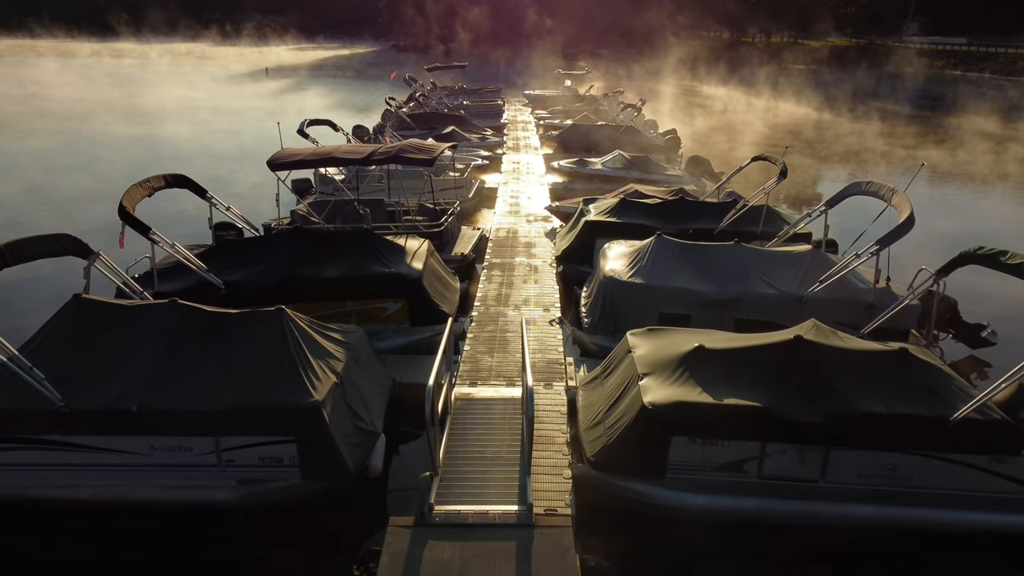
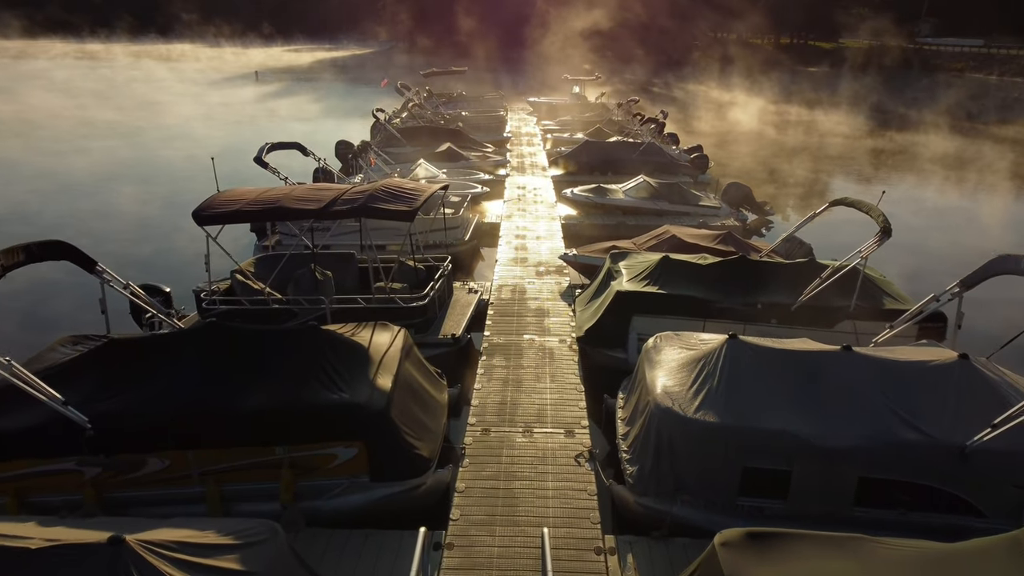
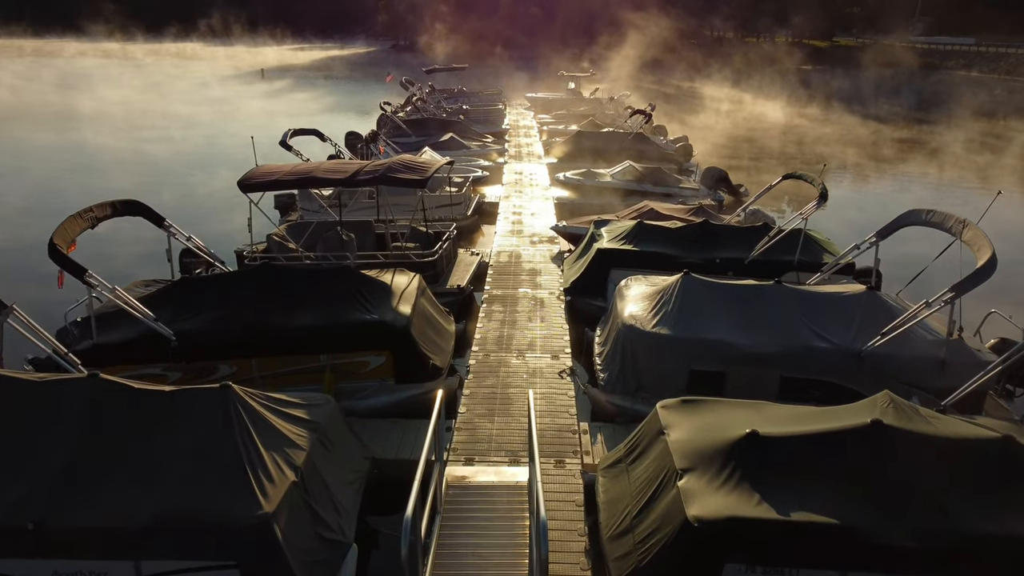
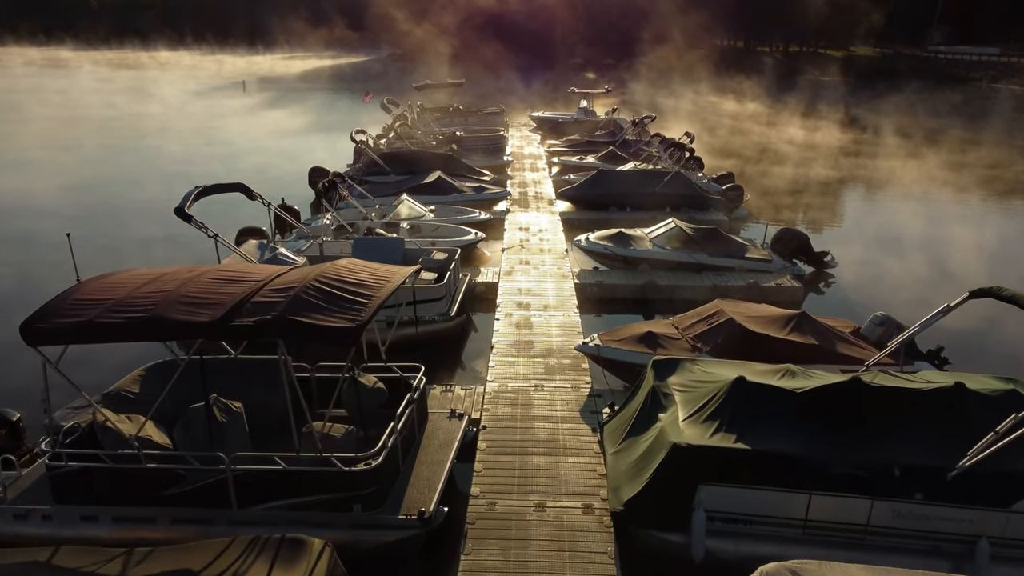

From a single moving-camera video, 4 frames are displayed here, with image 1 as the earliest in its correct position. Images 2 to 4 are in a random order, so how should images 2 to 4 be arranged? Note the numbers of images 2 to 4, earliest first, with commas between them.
3, 2, 4
